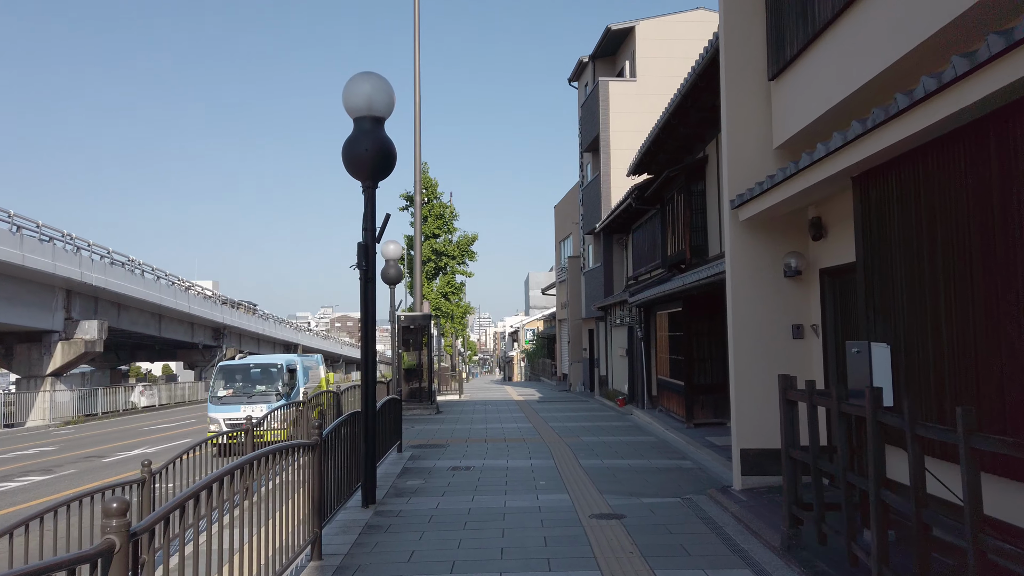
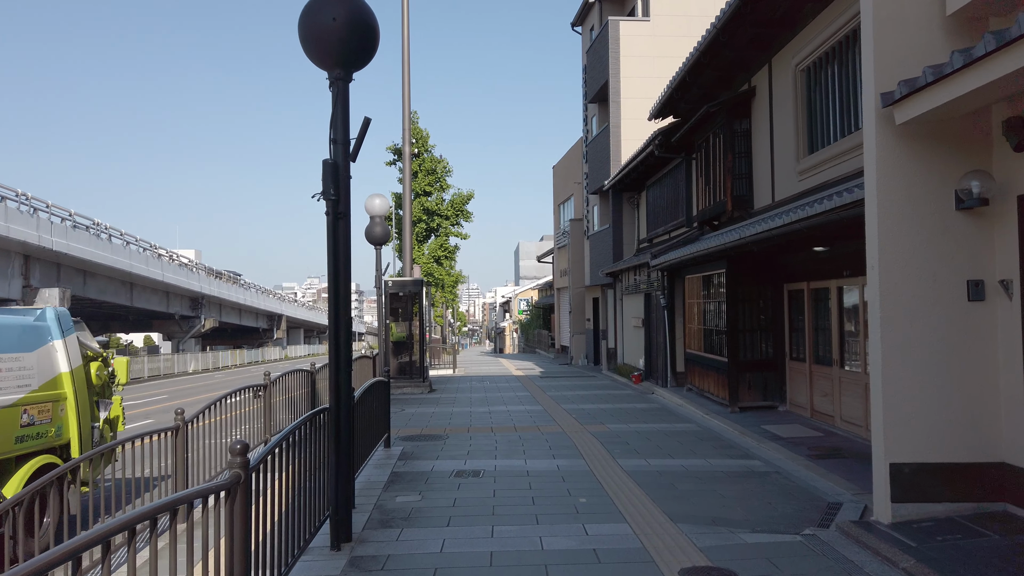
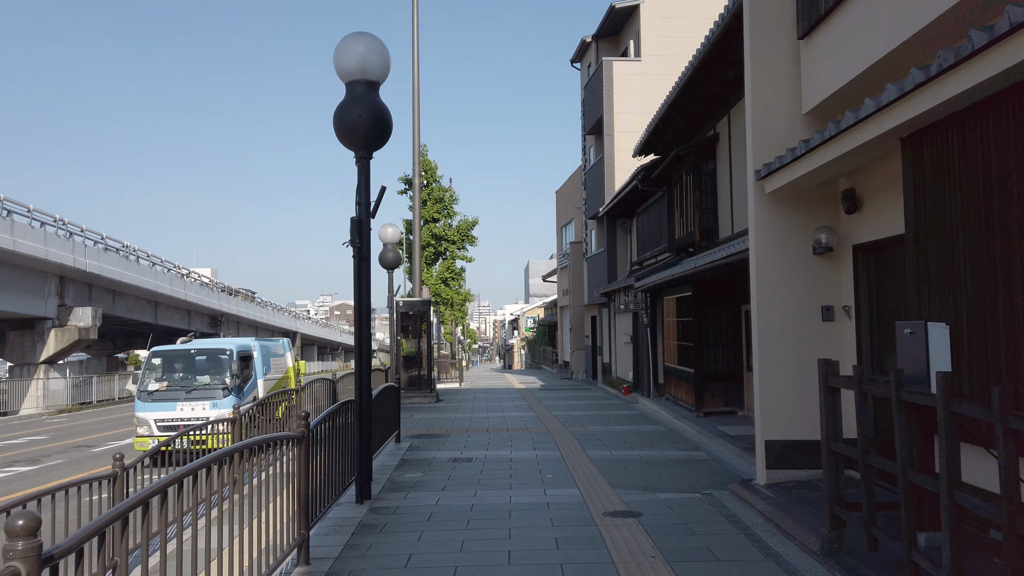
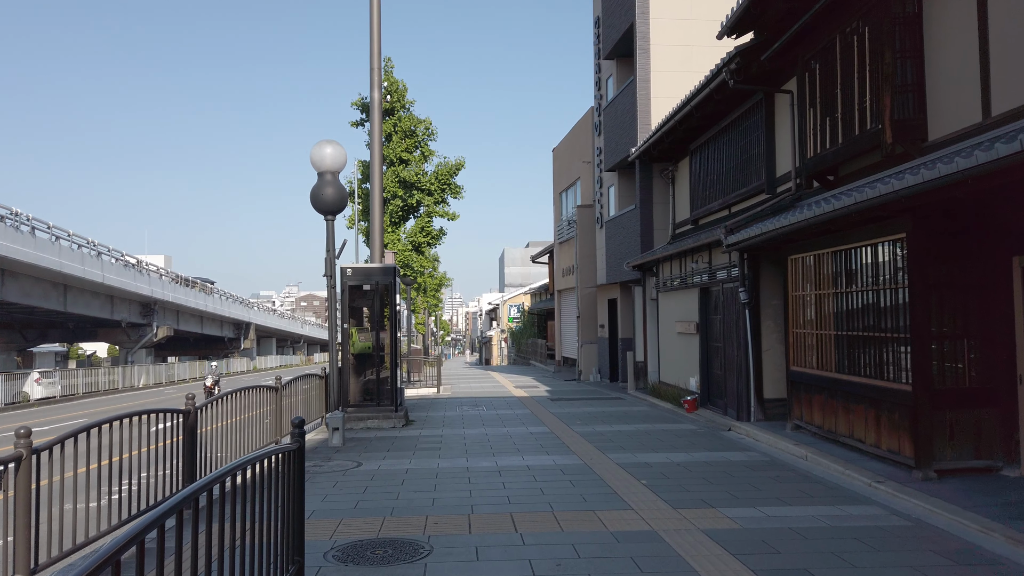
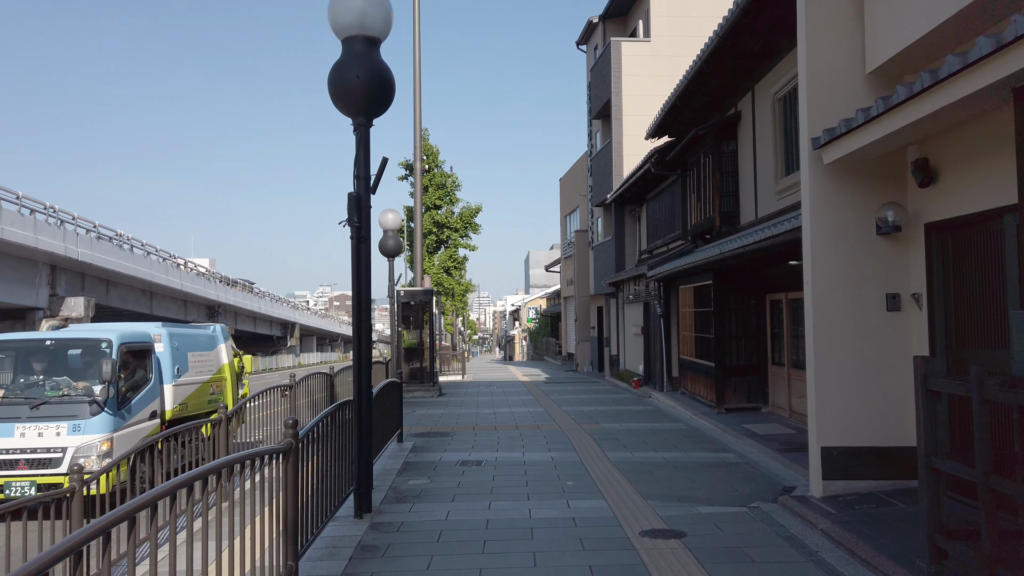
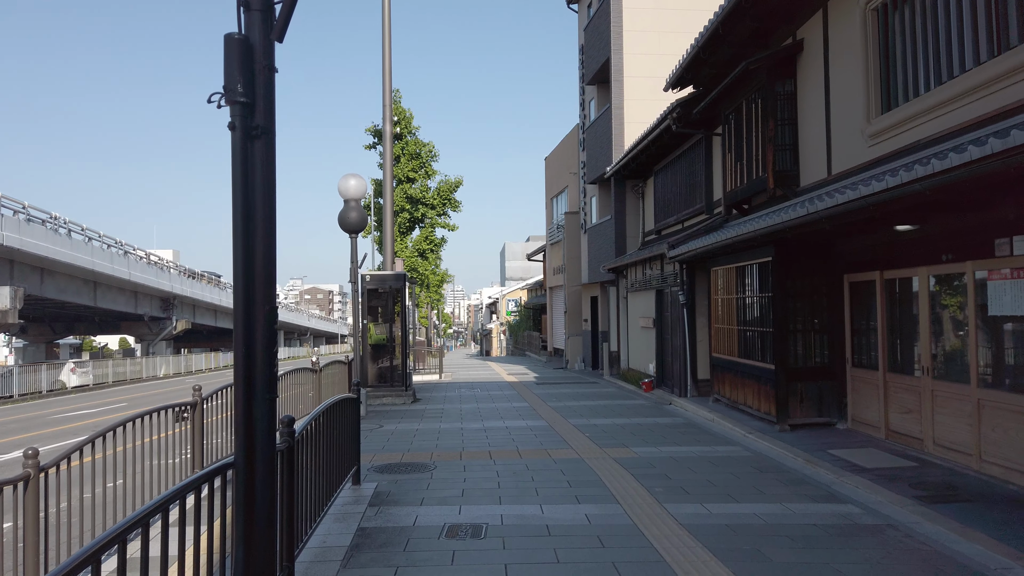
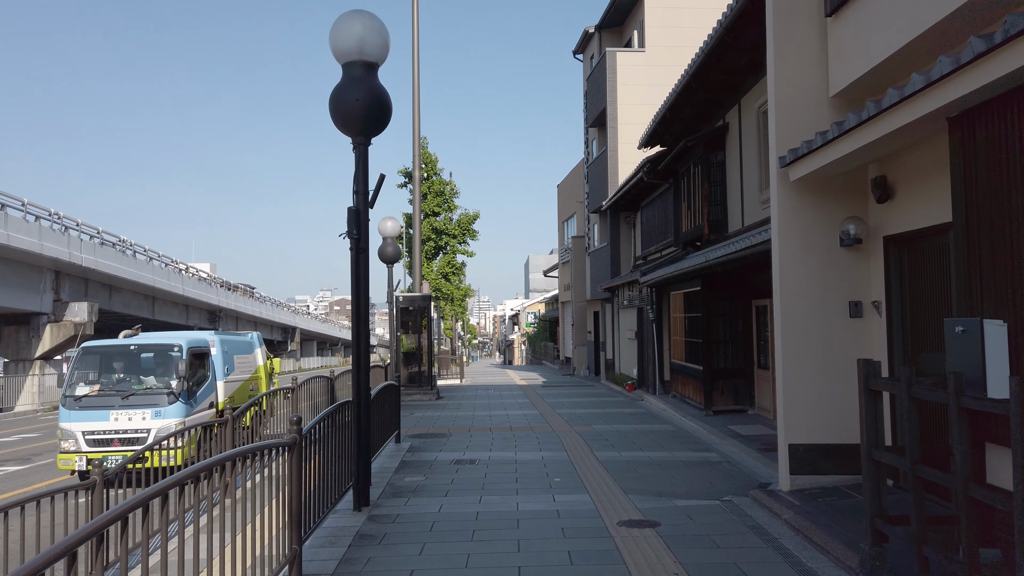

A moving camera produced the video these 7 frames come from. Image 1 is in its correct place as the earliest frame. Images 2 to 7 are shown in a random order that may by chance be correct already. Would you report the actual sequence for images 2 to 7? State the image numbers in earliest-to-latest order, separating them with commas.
3, 7, 5, 2, 6, 4
